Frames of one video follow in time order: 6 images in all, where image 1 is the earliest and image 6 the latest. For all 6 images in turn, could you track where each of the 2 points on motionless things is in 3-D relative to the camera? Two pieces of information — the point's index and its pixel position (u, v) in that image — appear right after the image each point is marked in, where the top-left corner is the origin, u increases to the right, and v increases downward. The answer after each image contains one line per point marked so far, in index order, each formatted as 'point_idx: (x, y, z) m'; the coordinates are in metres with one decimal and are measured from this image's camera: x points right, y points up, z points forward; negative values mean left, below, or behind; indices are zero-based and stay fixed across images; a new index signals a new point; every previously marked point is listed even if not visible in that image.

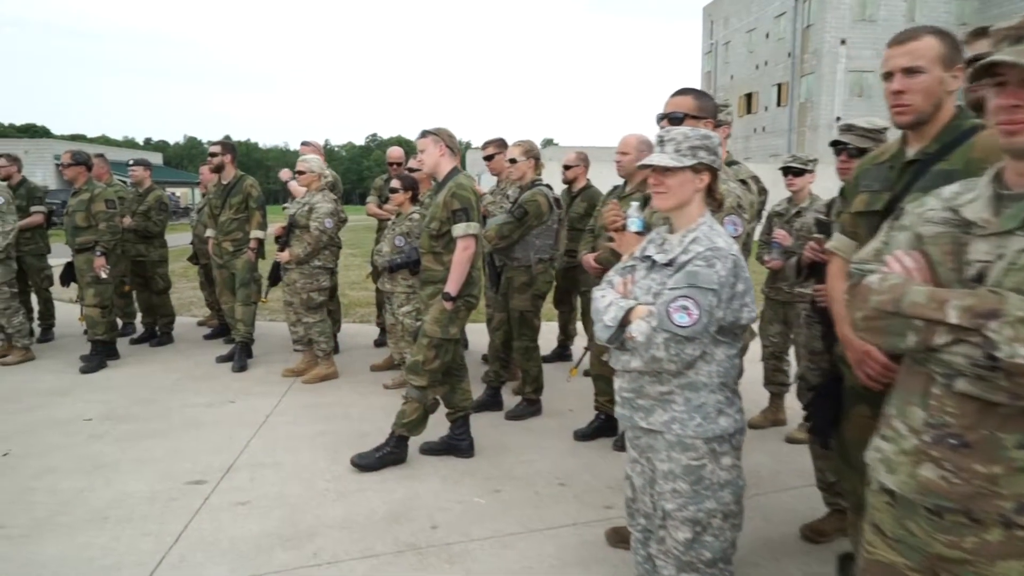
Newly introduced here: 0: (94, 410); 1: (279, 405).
0: (-2.8, -0.8, +4.9) m
1: (-1.6, -0.8, +5.0) m
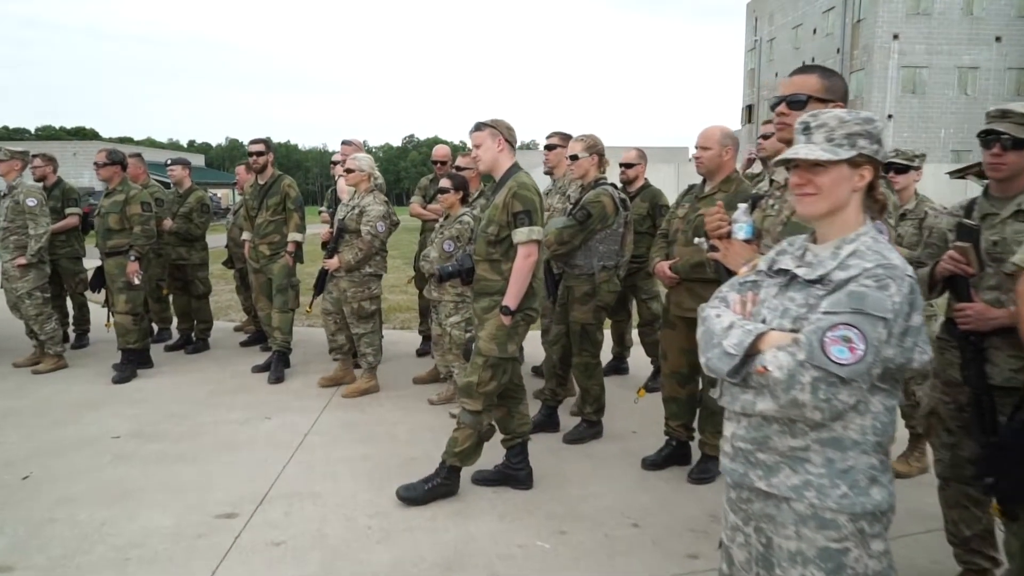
0: (-2.5, -0.9, +4.6) m
1: (-1.3, -0.9, +4.7) m
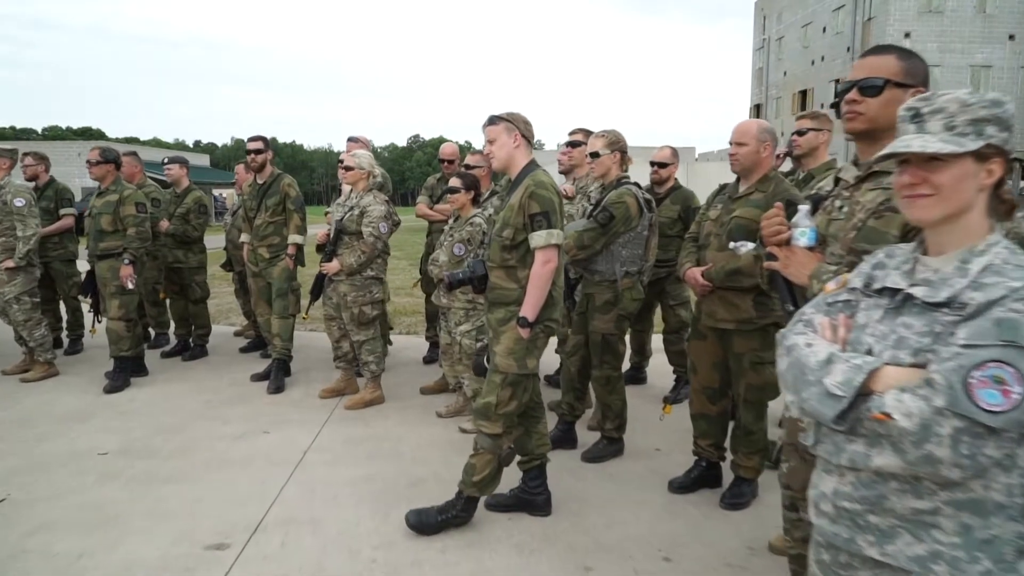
0: (-2.4, -0.9, +4.3) m
1: (-1.2, -0.9, +4.4) m
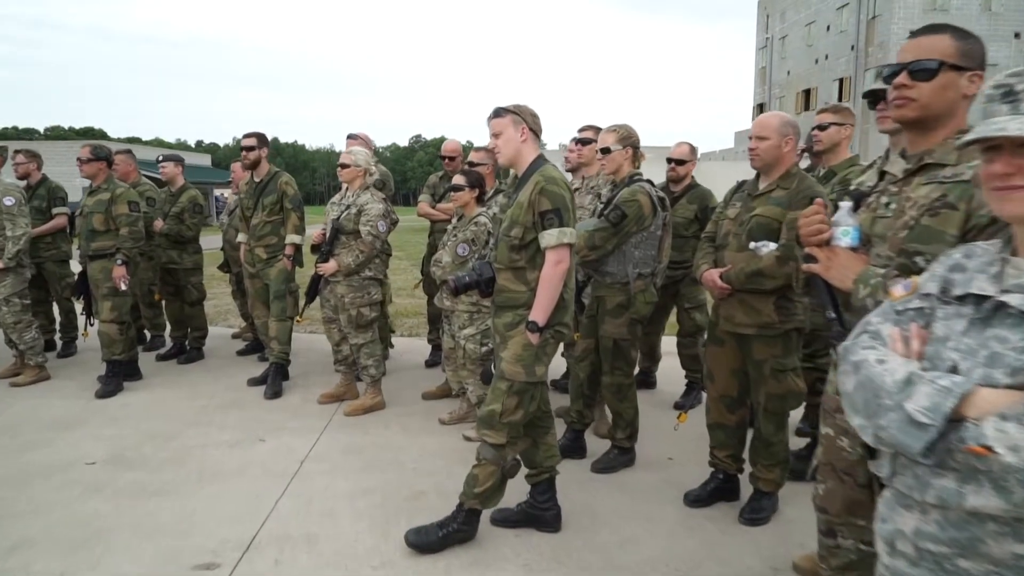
0: (-2.3, -0.9, +4.1) m
1: (-1.1, -0.9, +4.2) m
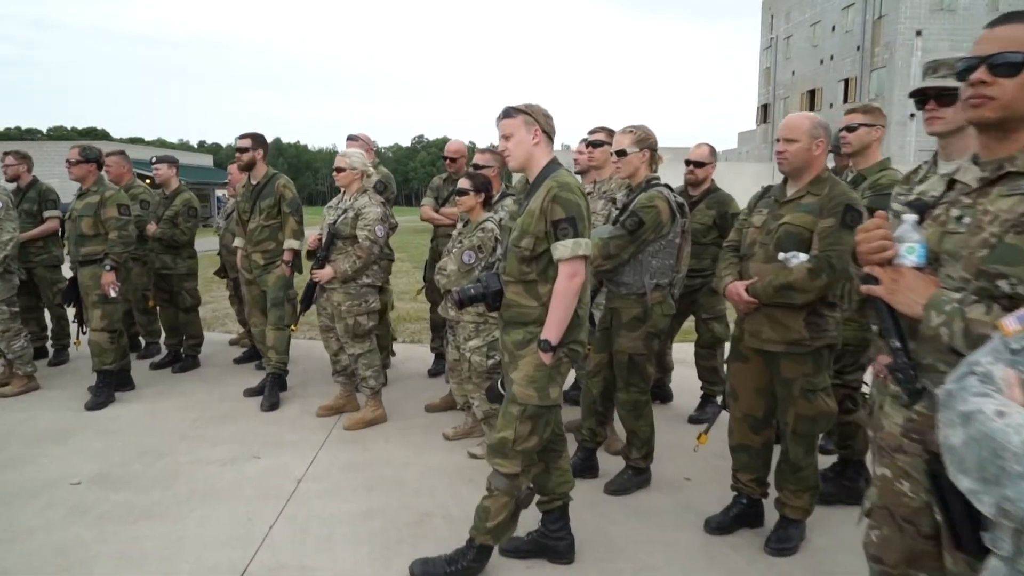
0: (-2.3, -1.0, +3.9) m
1: (-1.1, -1.0, +4.0) m
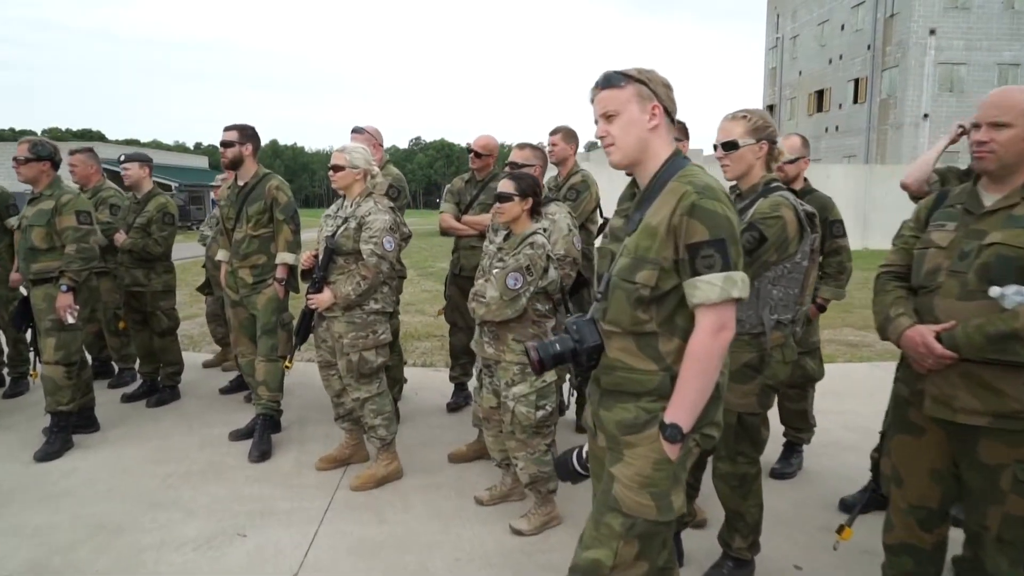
0: (-2.0, -1.1, +3.0) m
1: (-0.8, -1.1, +3.1) m
